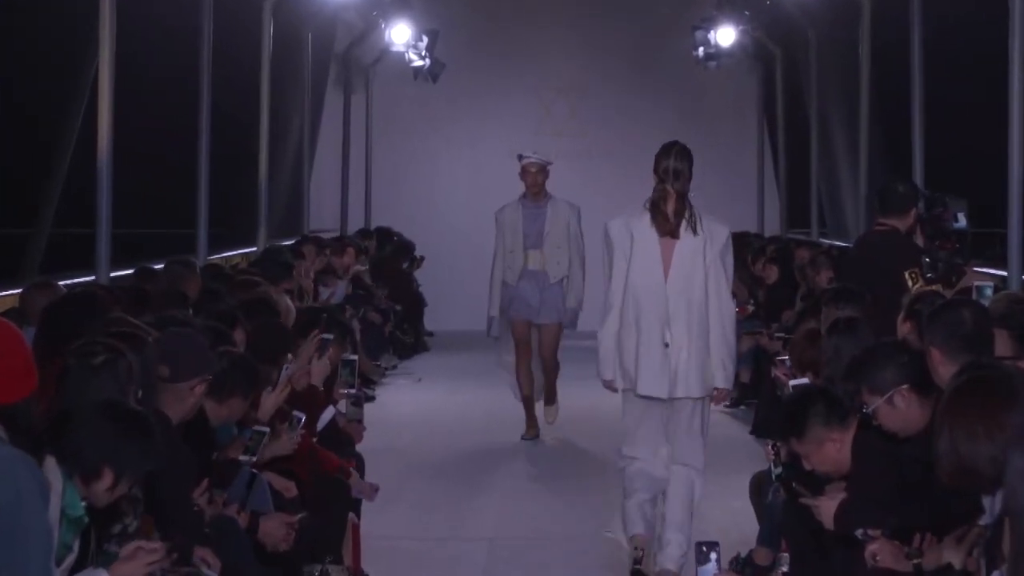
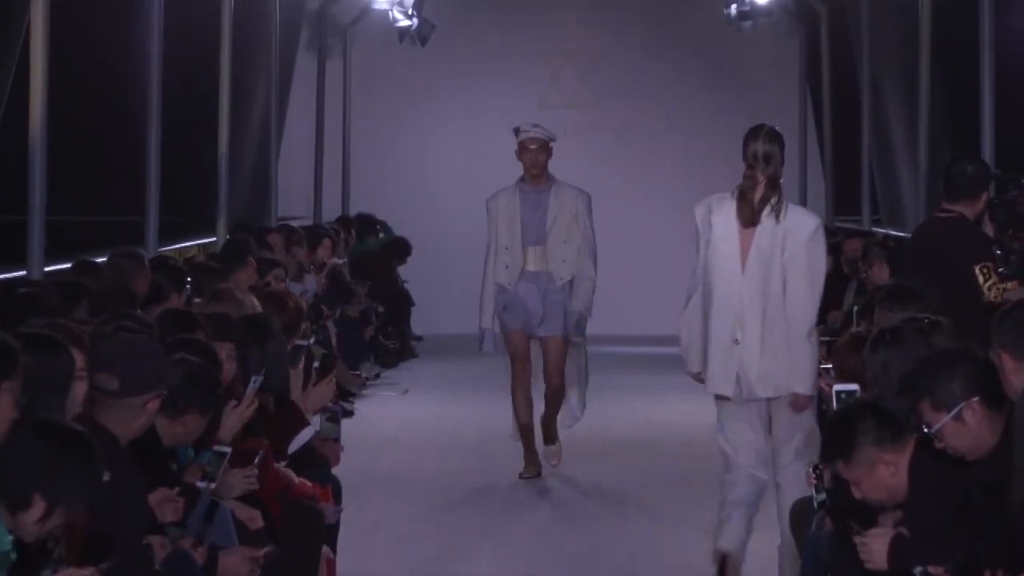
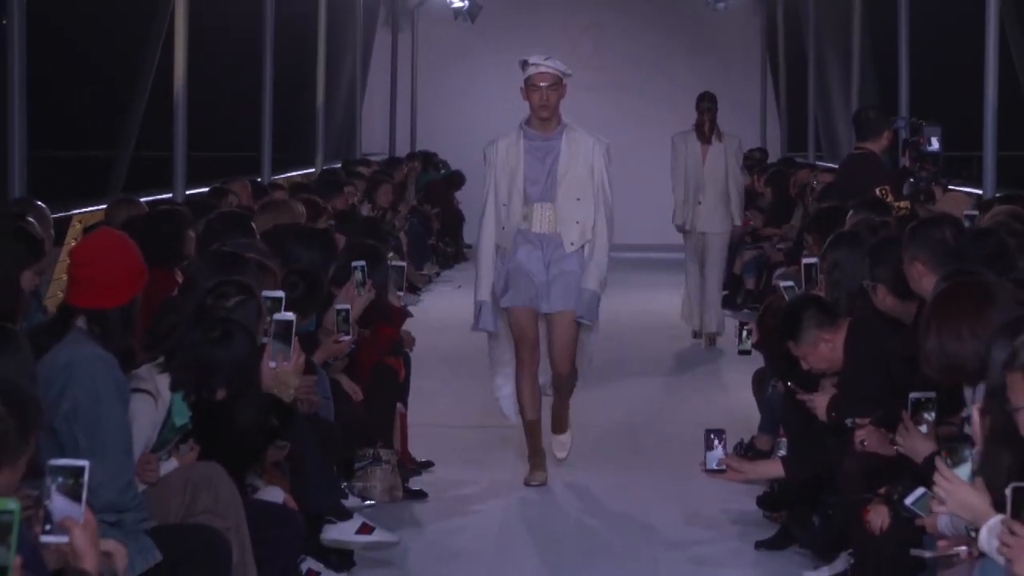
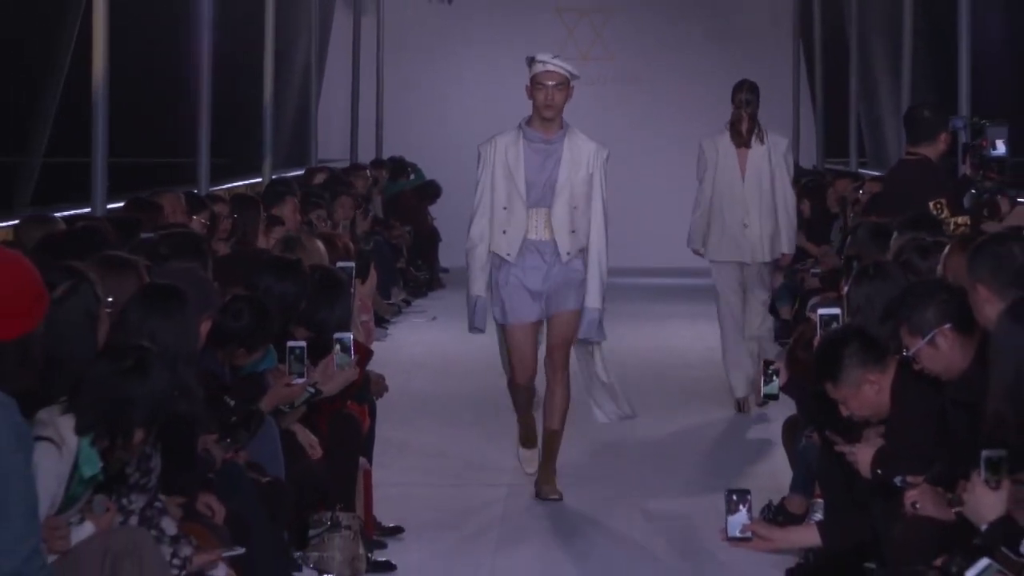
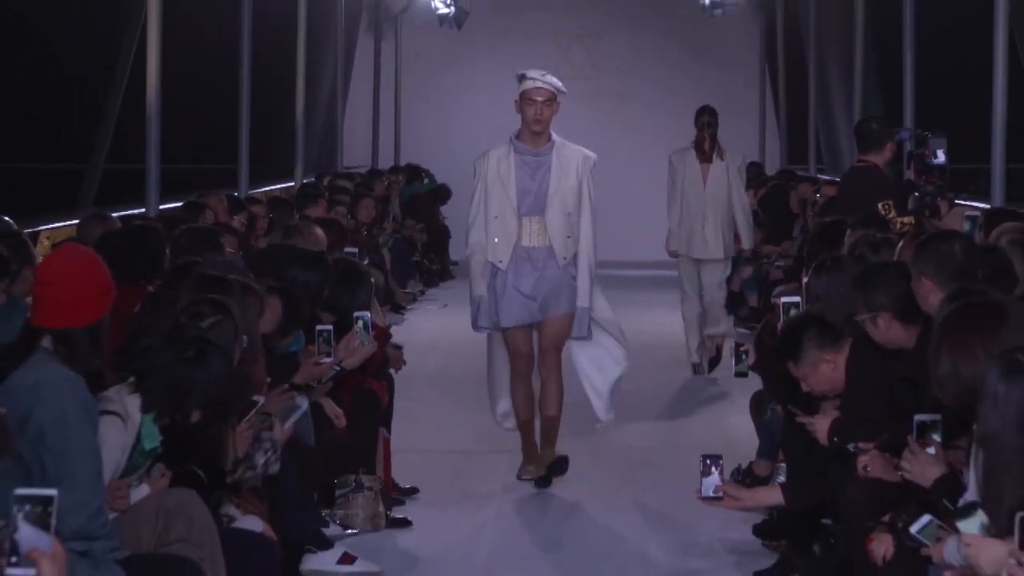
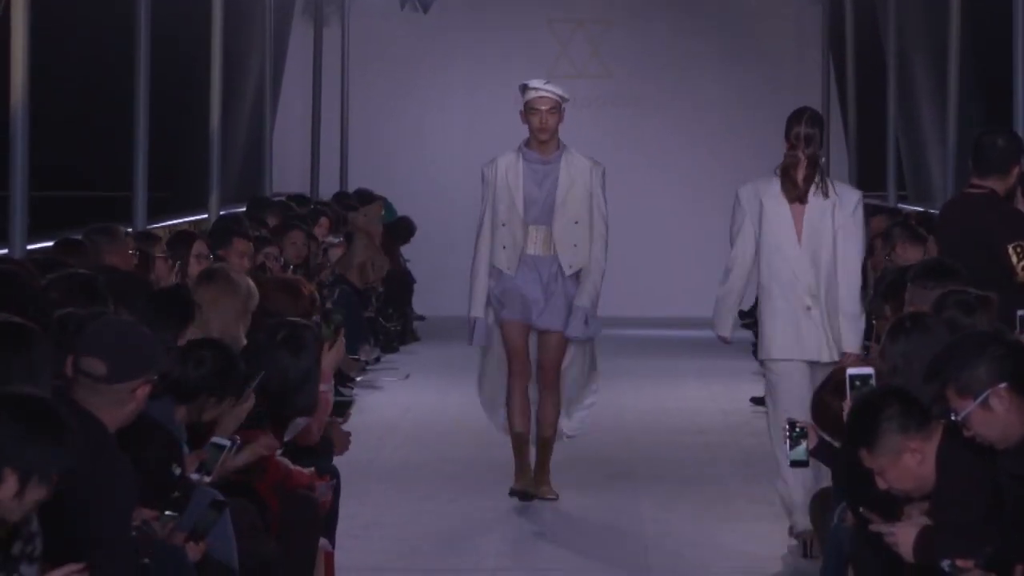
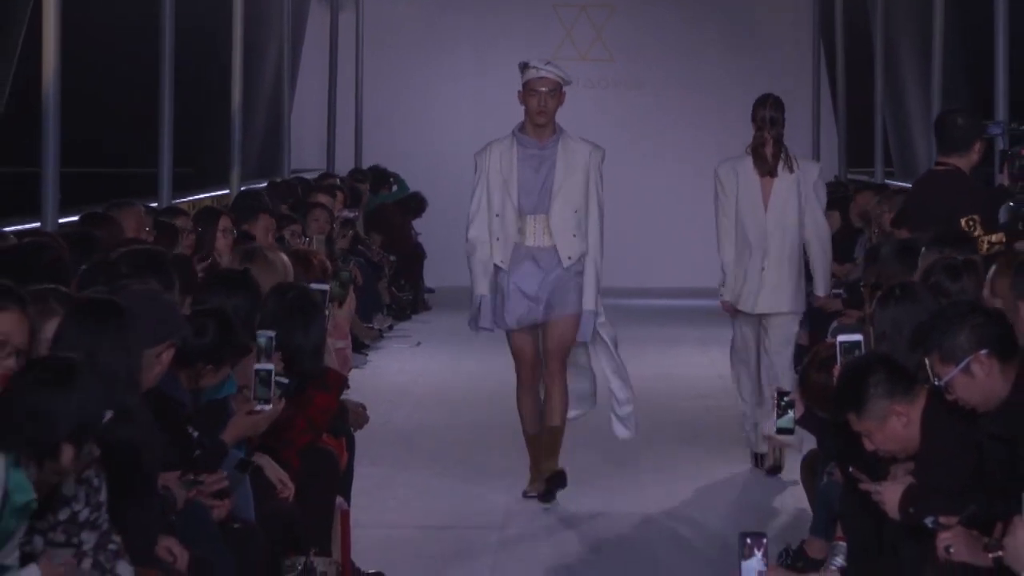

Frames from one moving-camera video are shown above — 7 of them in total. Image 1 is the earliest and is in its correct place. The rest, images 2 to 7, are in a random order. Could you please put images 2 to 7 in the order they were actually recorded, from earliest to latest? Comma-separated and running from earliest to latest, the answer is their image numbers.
2, 6, 7, 4, 5, 3
